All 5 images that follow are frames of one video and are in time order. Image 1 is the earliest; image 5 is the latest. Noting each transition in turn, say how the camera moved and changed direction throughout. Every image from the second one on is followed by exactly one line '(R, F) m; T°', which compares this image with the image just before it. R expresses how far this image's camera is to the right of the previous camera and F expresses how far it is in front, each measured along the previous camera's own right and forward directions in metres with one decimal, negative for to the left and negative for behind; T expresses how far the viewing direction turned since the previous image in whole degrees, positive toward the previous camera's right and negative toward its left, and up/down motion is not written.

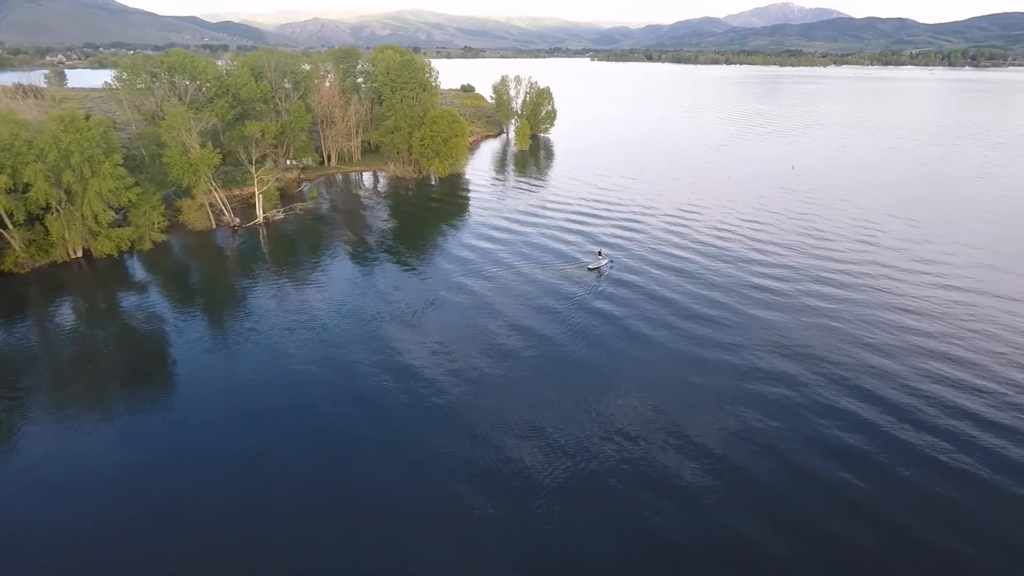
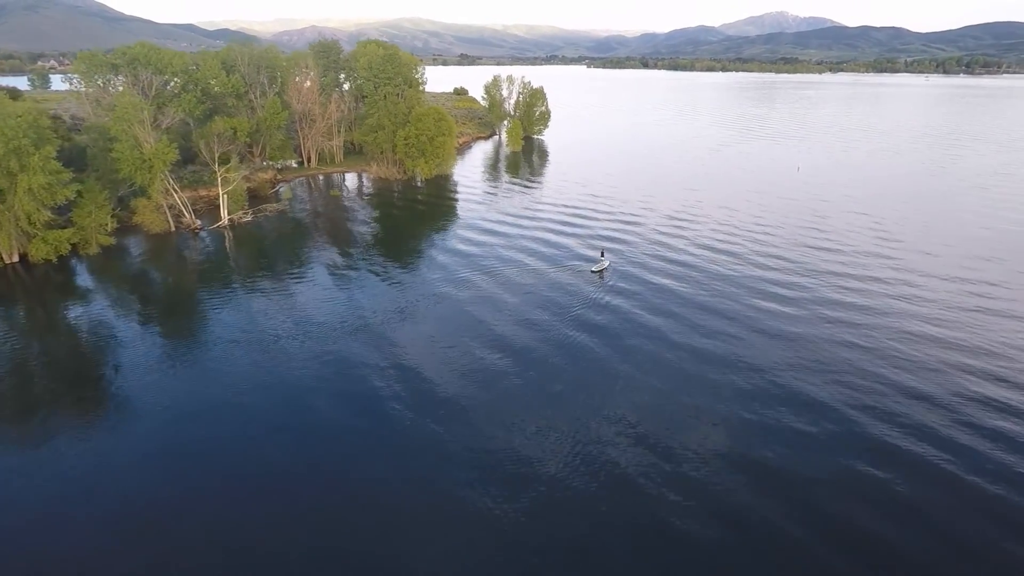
(+0.7, +4.0) m; 0°
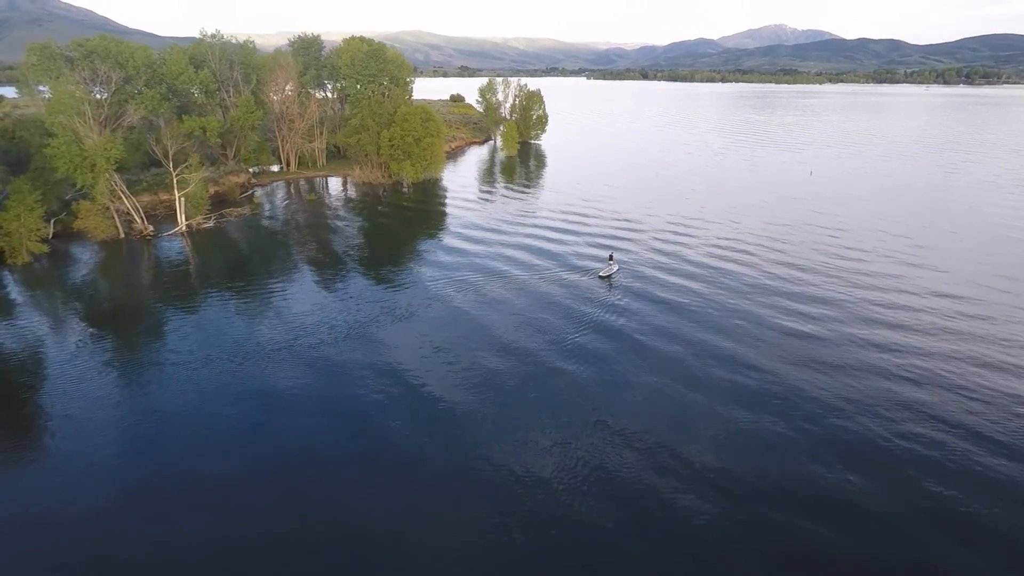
(+0.8, +4.8) m; 0°
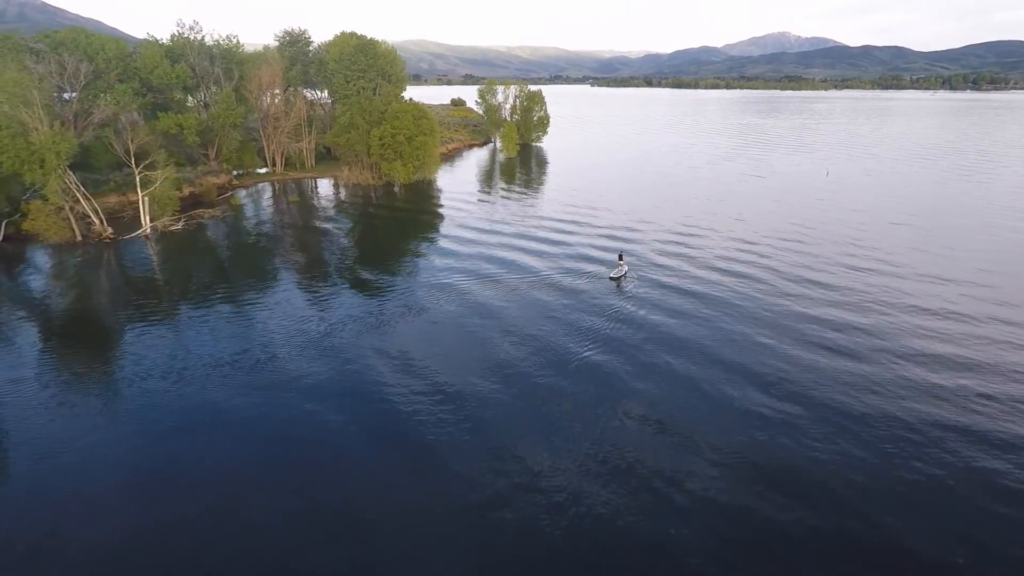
(+0.7, +3.7) m; 0°
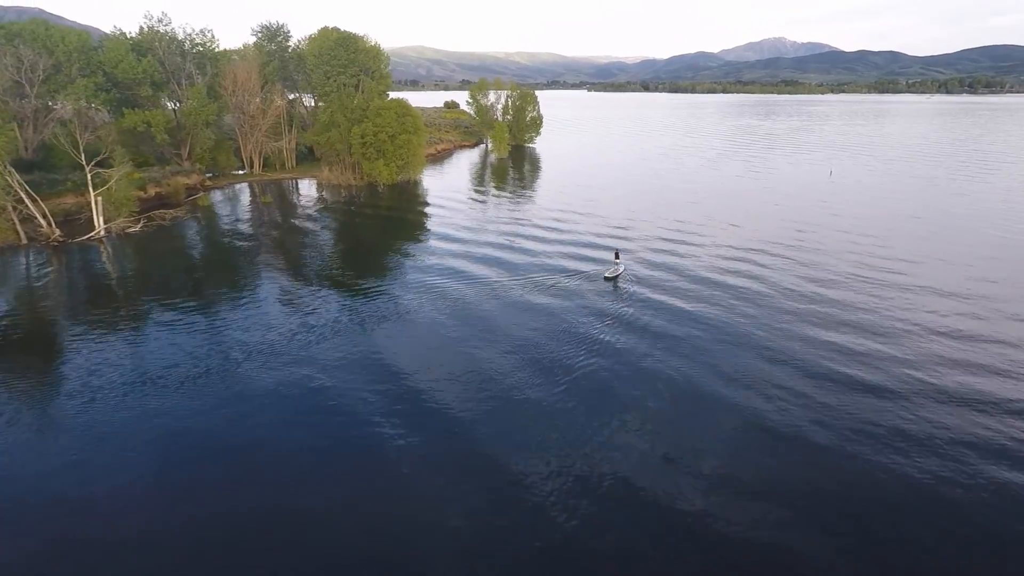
(+0.8, +2.8) m; 0°
